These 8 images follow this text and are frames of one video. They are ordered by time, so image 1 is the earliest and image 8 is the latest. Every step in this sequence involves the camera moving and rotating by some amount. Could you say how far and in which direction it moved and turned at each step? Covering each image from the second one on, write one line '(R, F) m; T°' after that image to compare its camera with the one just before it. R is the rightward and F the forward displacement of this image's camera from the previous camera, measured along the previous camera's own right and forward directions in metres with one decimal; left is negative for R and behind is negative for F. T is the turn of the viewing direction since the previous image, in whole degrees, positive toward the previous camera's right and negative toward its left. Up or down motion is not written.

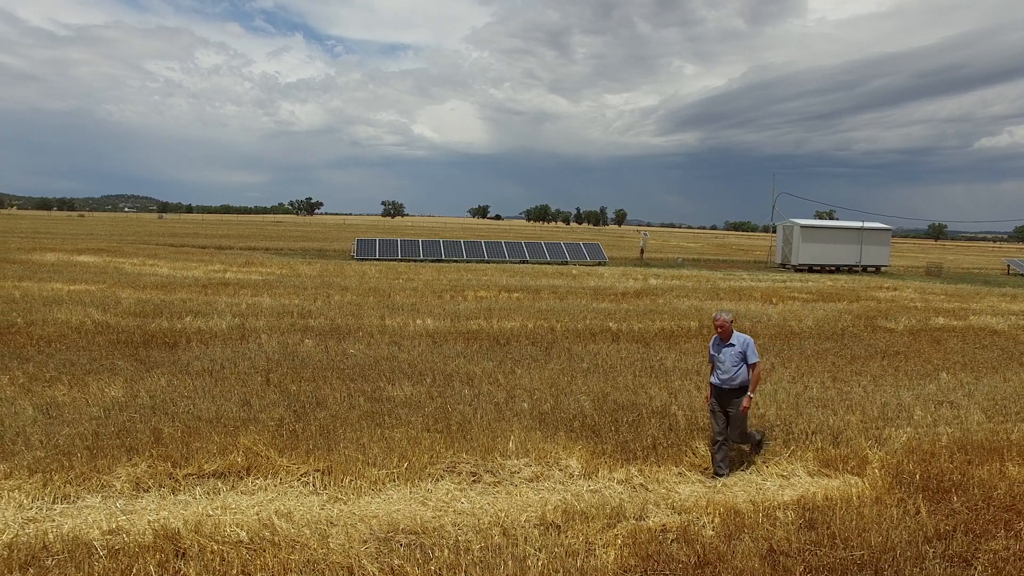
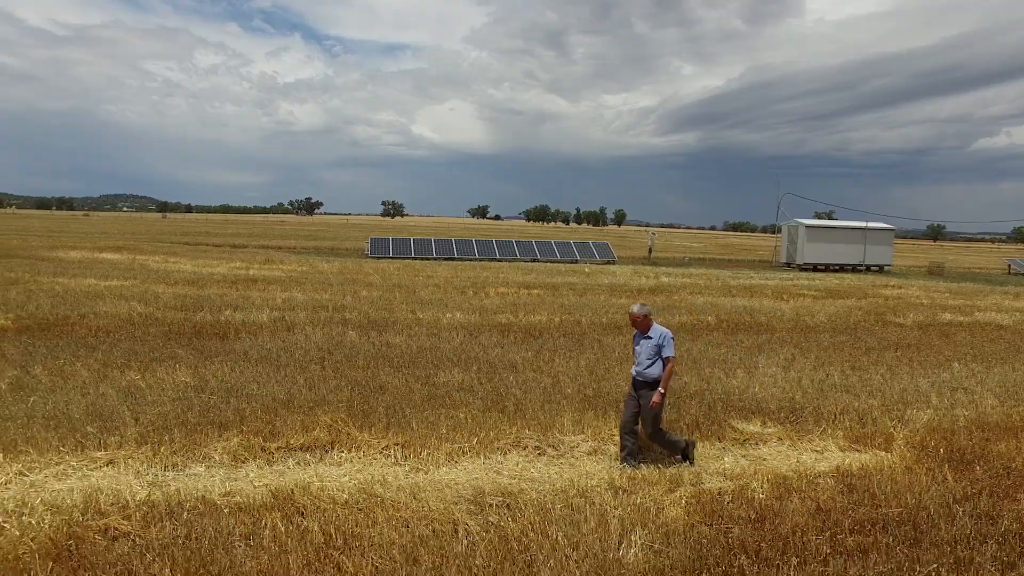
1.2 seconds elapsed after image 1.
(-0.5, -0.6) m; 0°
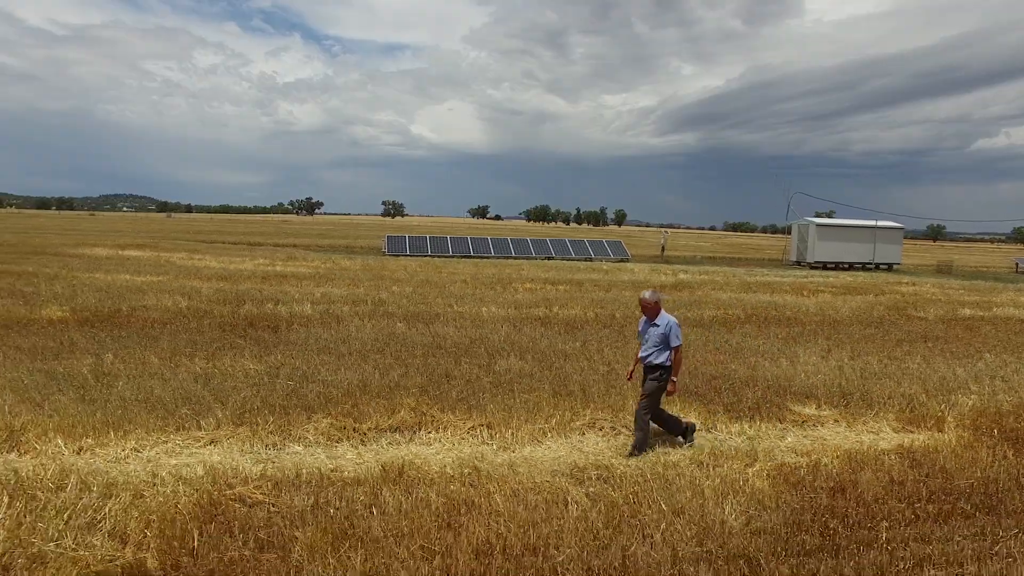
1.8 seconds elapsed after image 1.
(-0.6, -0.4) m; 0°
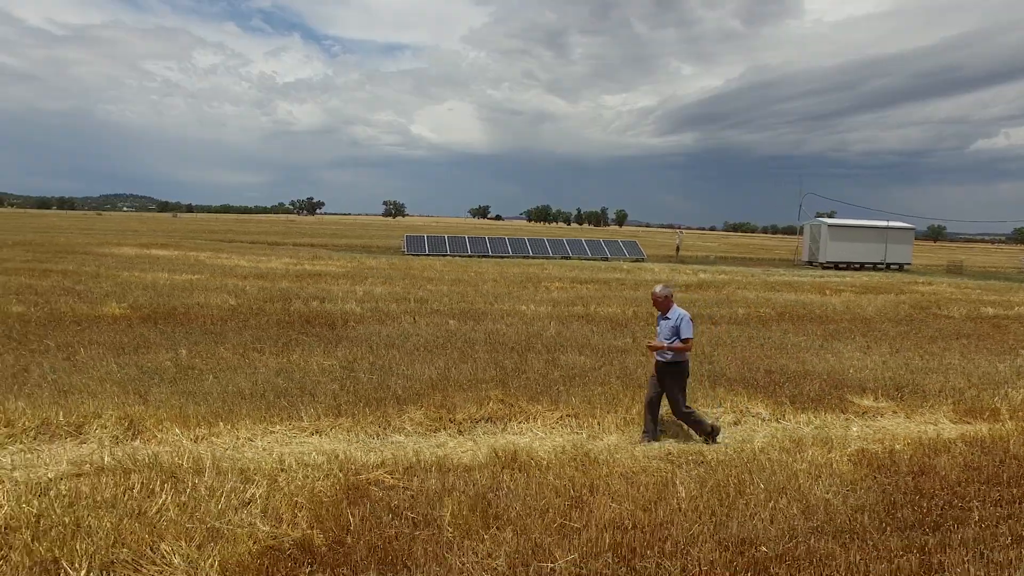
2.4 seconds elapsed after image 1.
(-0.7, -0.4) m; 0°
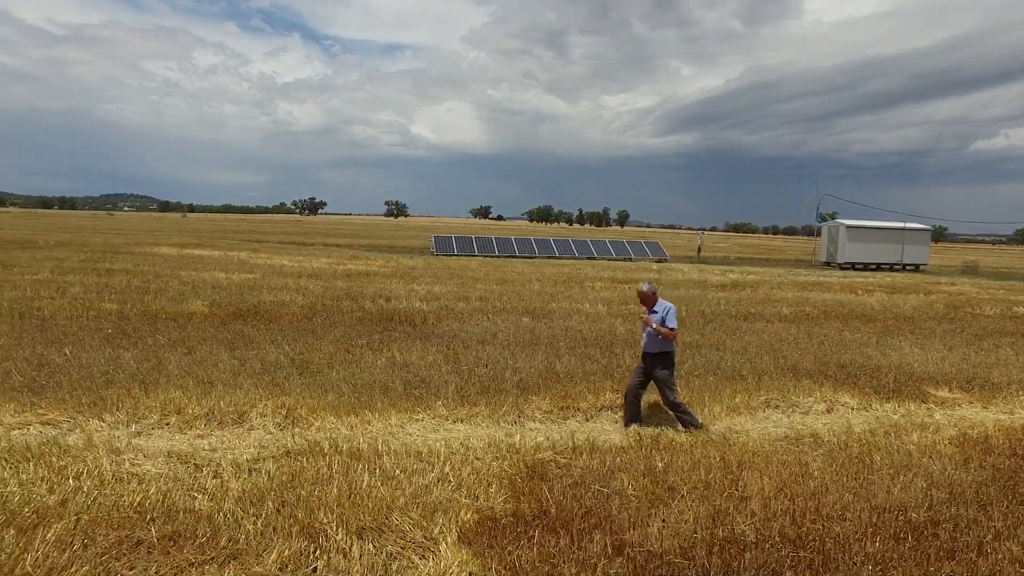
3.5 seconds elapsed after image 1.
(-1.1, -0.6) m; 0°
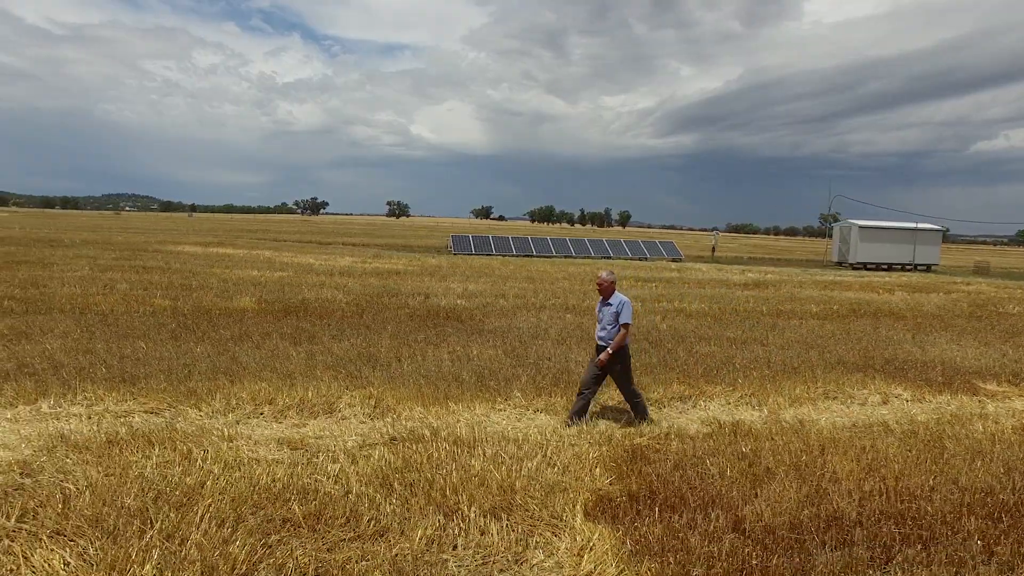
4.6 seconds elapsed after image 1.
(-0.7, -0.3) m; 0°
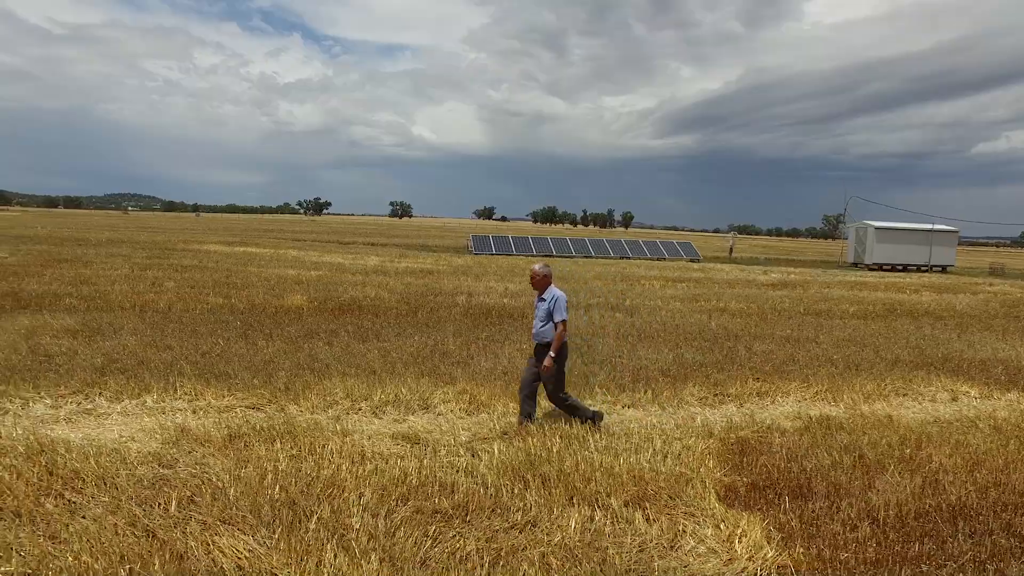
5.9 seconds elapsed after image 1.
(-0.8, -0.1) m; 0°
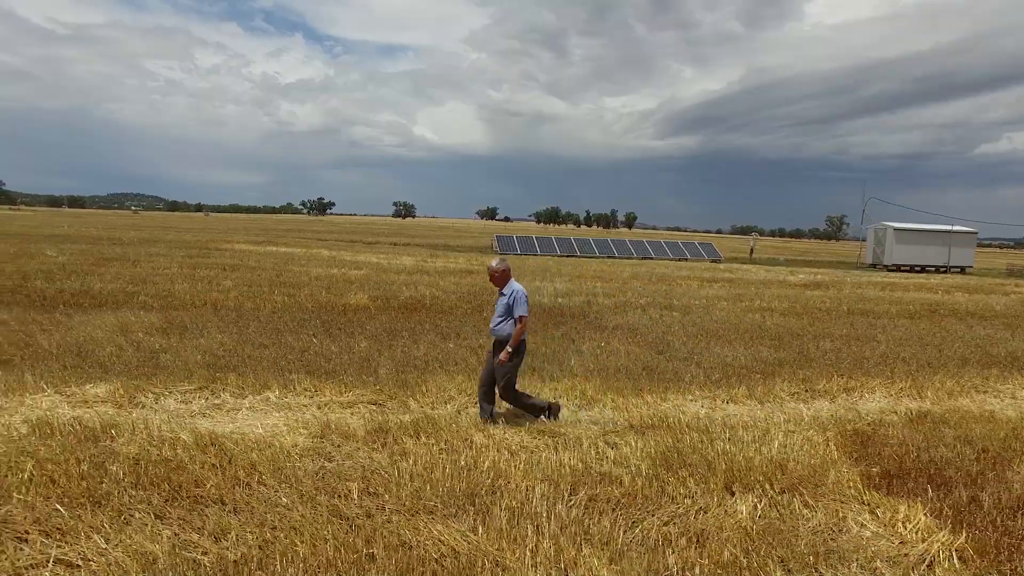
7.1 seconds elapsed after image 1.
(-1.0, -0.2) m; 0°
